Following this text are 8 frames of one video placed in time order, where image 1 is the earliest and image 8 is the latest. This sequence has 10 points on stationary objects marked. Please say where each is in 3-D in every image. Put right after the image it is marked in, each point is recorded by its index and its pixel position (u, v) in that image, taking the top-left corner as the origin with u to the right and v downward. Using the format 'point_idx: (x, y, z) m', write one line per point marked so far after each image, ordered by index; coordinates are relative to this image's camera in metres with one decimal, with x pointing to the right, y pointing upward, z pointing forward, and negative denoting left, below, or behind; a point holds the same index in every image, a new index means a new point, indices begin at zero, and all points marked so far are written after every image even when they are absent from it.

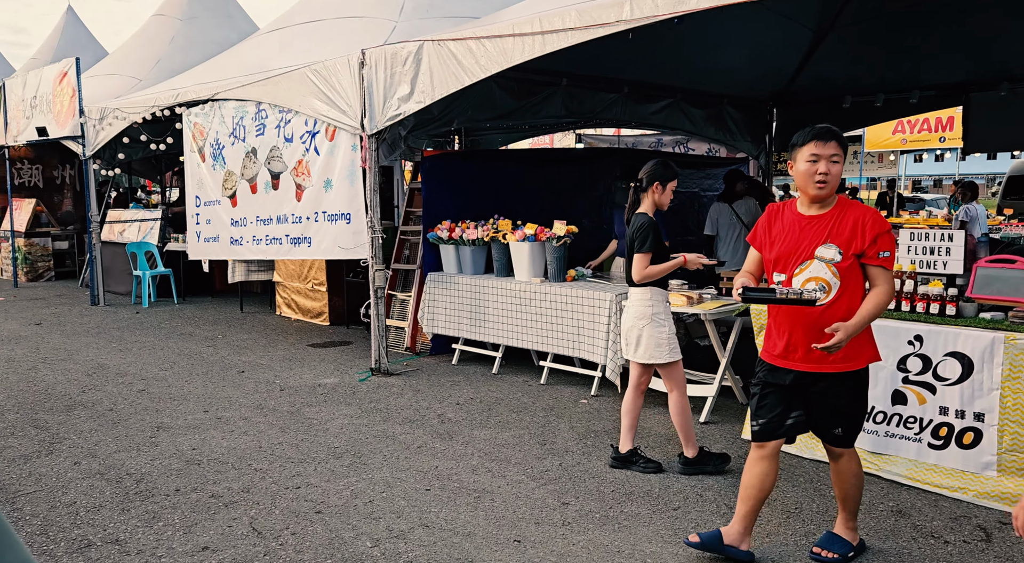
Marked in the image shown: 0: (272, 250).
0: (-2.2, +0.3, +7.3) m
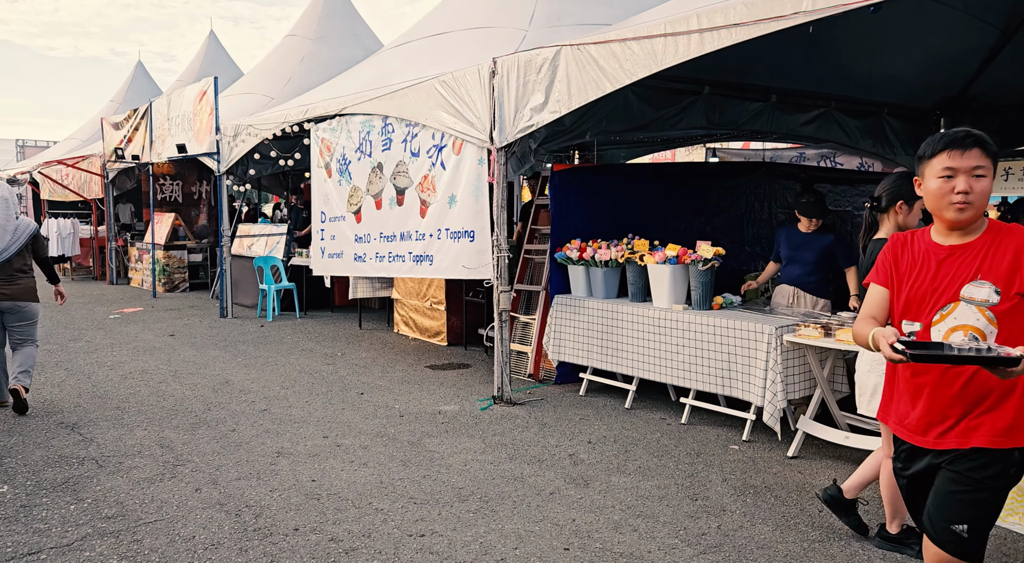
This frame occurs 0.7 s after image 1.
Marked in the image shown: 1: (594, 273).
0: (-1.0, +0.1, +7.0) m
1: (+0.6, +0.1, +5.8) m
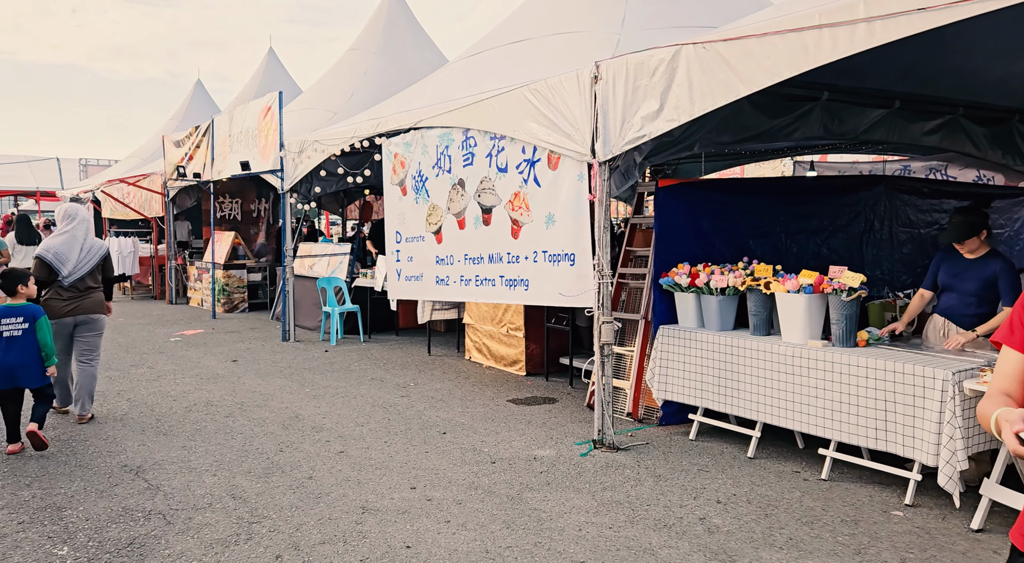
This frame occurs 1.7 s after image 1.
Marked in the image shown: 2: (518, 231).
0: (-0.3, -0.1, +6.5) m
1: (+1.3, -0.1, +5.2) m
2: (0.0, +0.4, +6.1) m
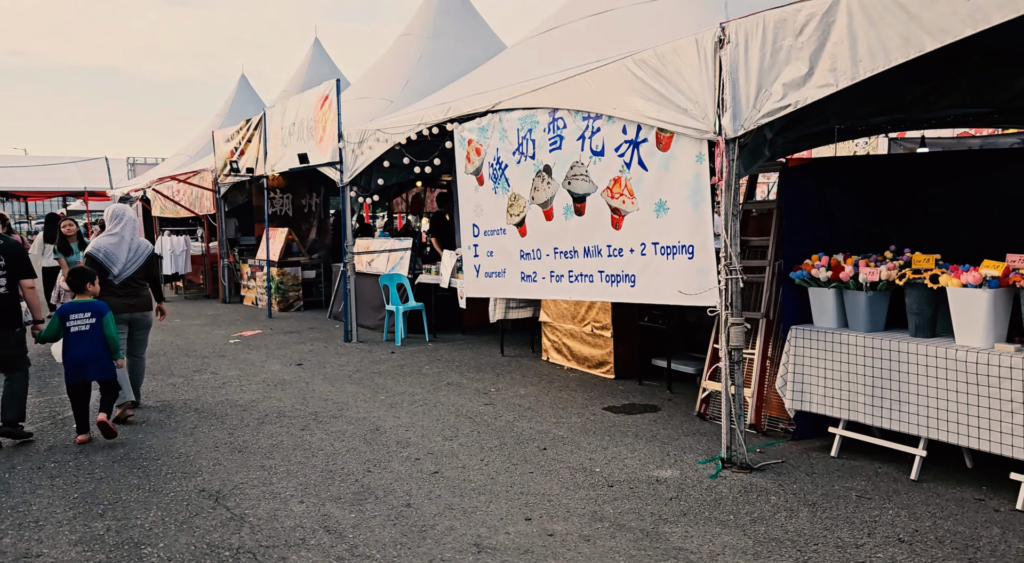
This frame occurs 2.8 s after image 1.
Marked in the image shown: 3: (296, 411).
0: (+0.5, -0.1, +5.9) m
1: (+2.0, -0.1, +4.5) m
2: (+0.7, +0.4, +5.5) m
3: (-1.8, -1.1, +6.3) m
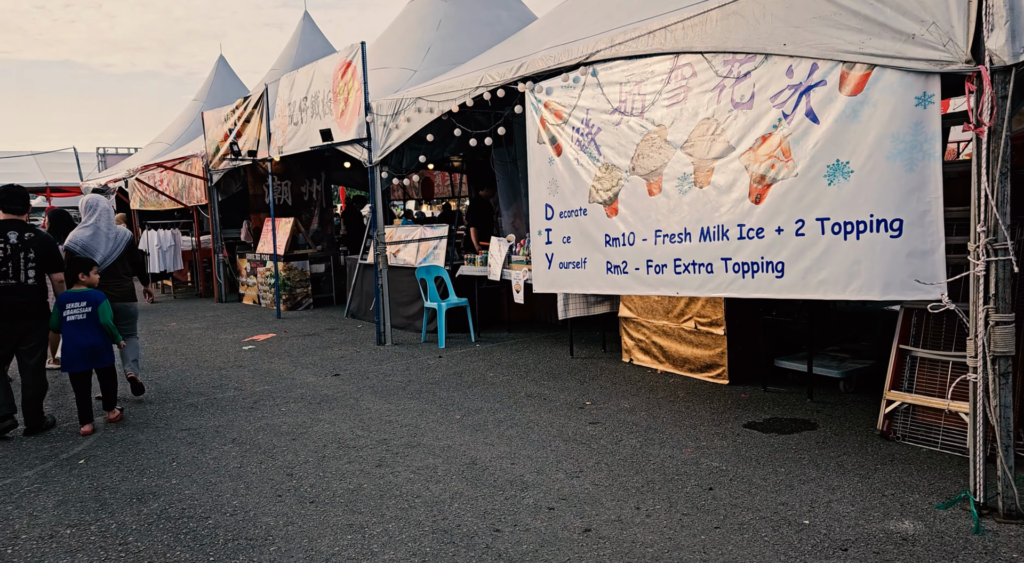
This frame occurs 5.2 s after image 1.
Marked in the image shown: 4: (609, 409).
0: (+1.2, 0.0, +4.7) m
1: (+2.7, 0.0, +3.3) m
2: (+1.5, +0.5, +4.3) m
3: (-1.0, -1.0, +5.1) m
4: (+0.7, -0.9, +5.5) m
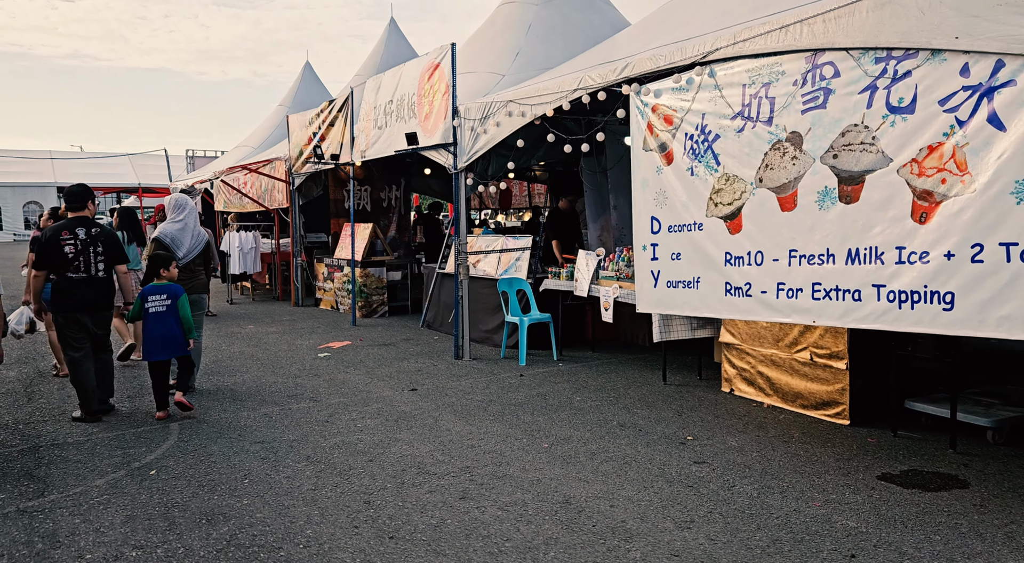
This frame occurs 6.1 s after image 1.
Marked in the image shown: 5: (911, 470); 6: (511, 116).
0: (+1.8, -0.1, +4.1) m
1: (+3.2, -0.2, +2.6) m
2: (+2.0, +0.3, +3.7) m
3: (-0.4, -1.1, +4.7) m
4: (+1.3, -1.0, +4.9) m
5: (+2.2, -1.1, +4.4) m
6: (0.0, +1.6, +7.3) m
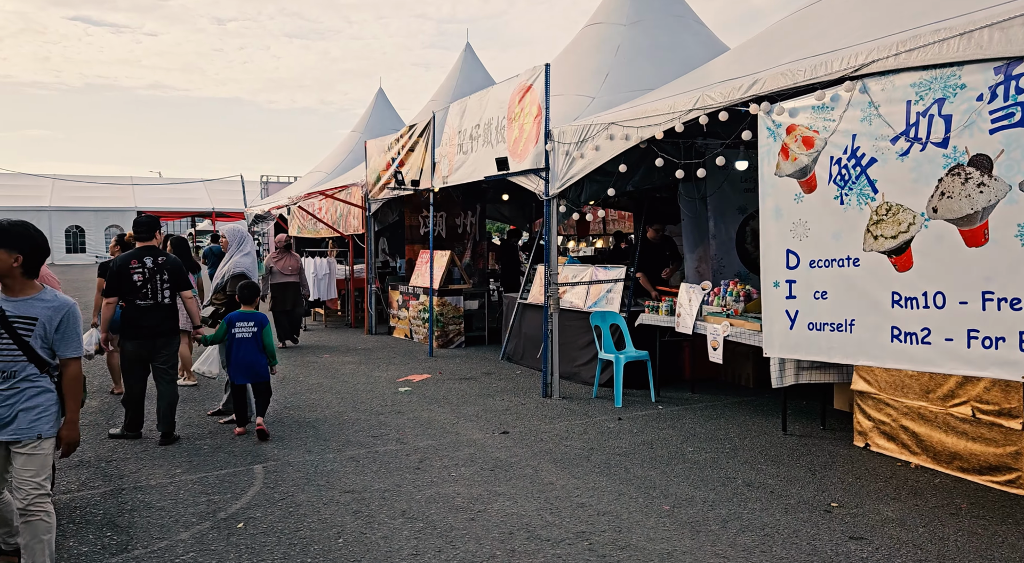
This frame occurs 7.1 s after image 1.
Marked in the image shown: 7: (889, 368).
0: (+2.4, -0.4, +3.4) m
1: (+3.7, -0.4, +1.8) m
2: (+2.6, +0.1, +3.0) m
3: (+0.2, -1.3, +4.1) m
4: (+1.9, -1.3, +4.3) m
5: (+2.8, -1.3, +3.6) m
6: (+0.9, +1.2, +6.8) m
7: (+2.0, -0.5, +4.1) m
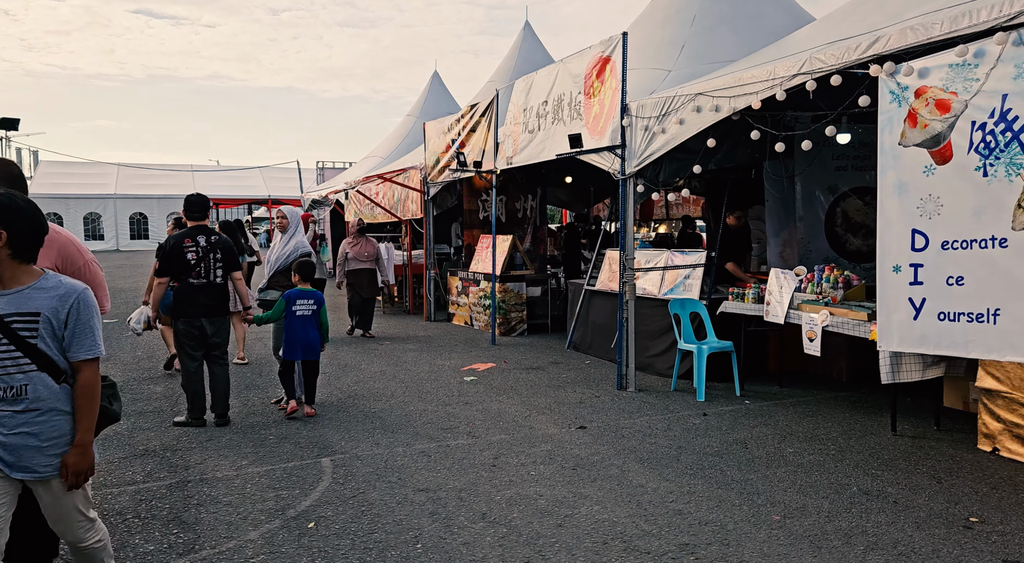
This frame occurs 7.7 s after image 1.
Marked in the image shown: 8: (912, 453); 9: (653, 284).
0: (+2.8, -0.3, +2.8) m
1: (+4.0, -0.4, +1.1) m
2: (+3.0, +0.2, +2.4) m
3: (+0.7, -1.2, +3.7) m
4: (+2.4, -1.2, +3.7) m
5: (+3.3, -1.2, +3.0) m
6: (+1.5, +1.4, +6.2) m
7: (+2.4, -0.4, +3.5) m
8: (+2.6, -1.1, +5.1) m
9: (+1.5, 0.0, +7.9) m
